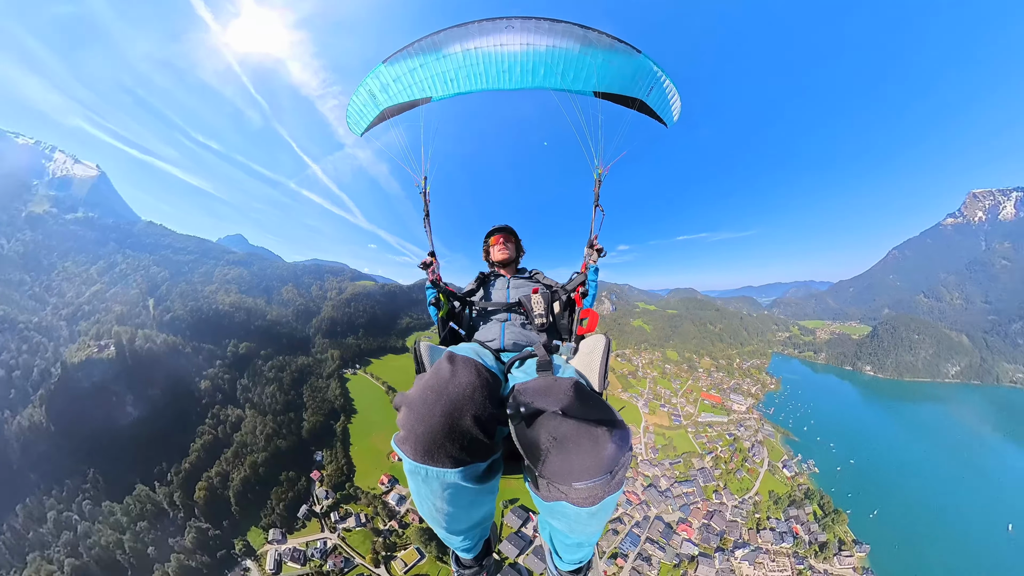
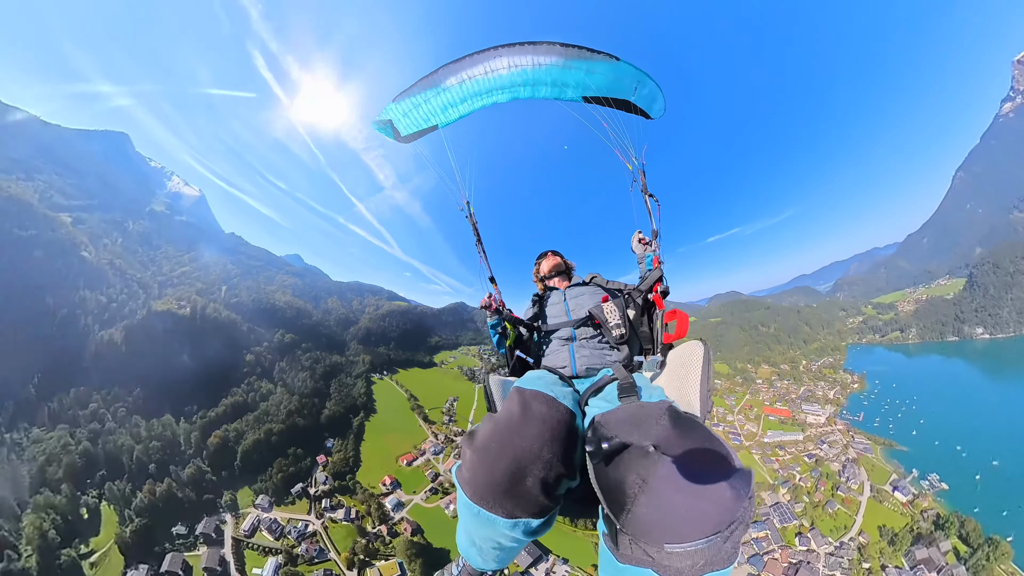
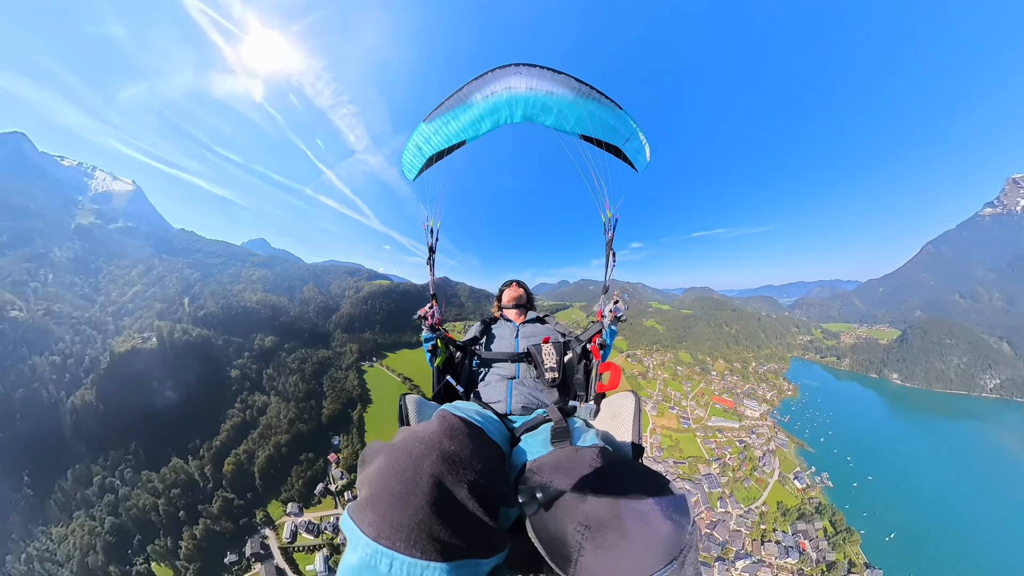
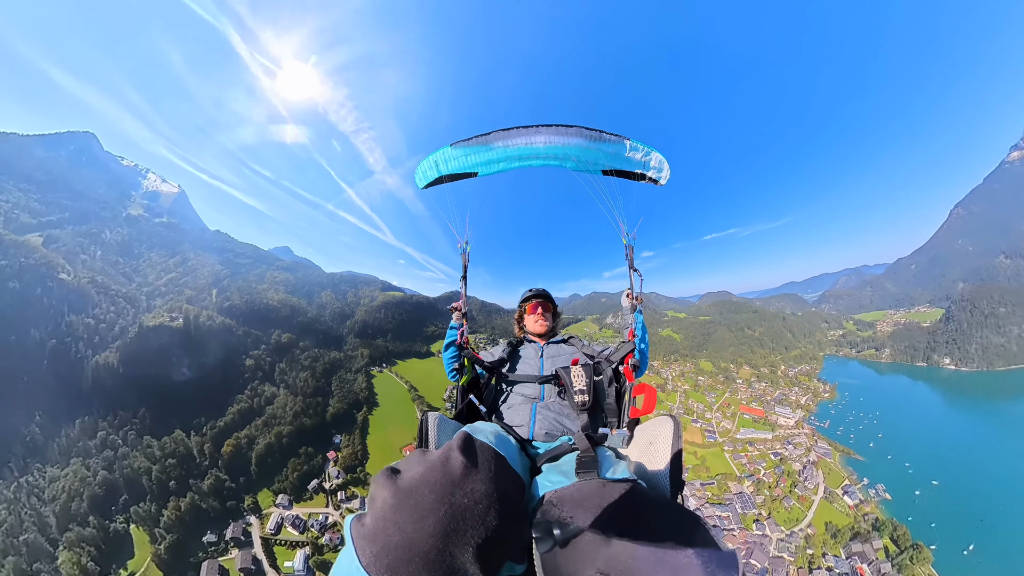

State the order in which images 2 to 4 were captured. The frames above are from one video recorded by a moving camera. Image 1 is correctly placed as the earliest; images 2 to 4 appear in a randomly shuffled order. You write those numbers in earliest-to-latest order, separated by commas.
3, 4, 2
